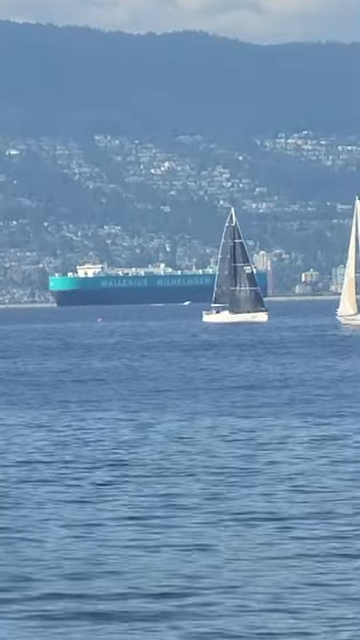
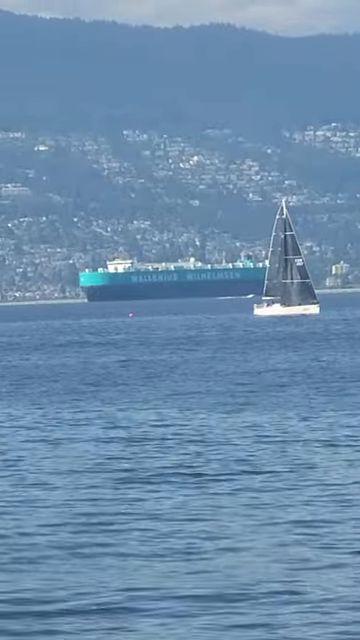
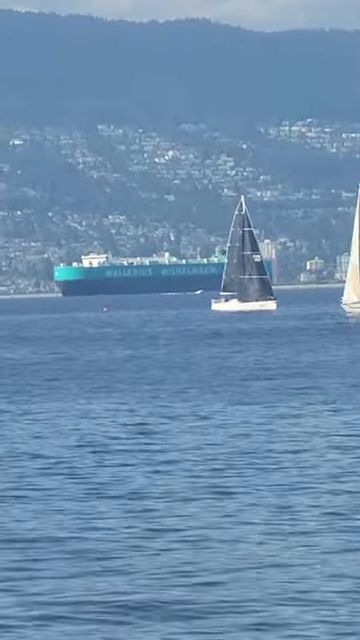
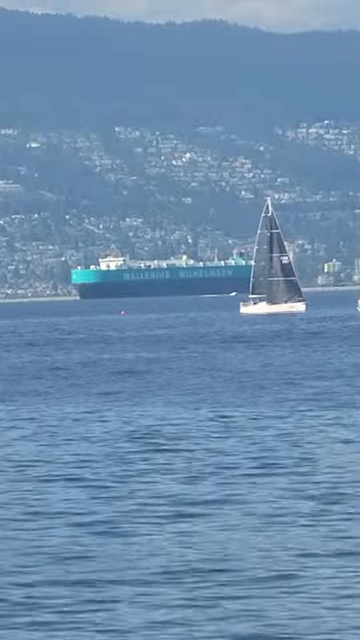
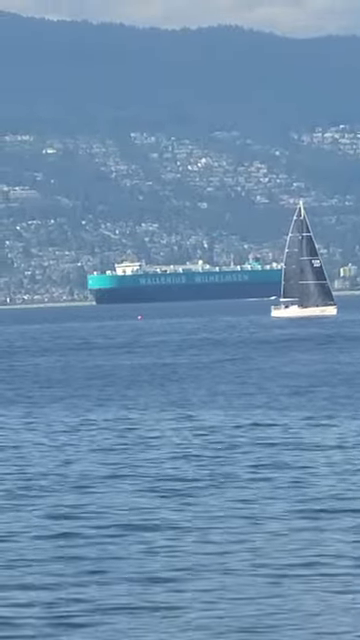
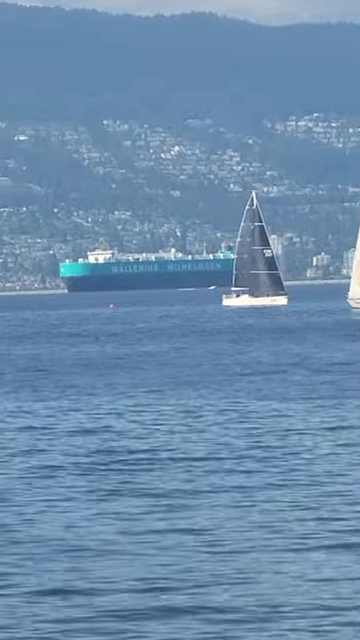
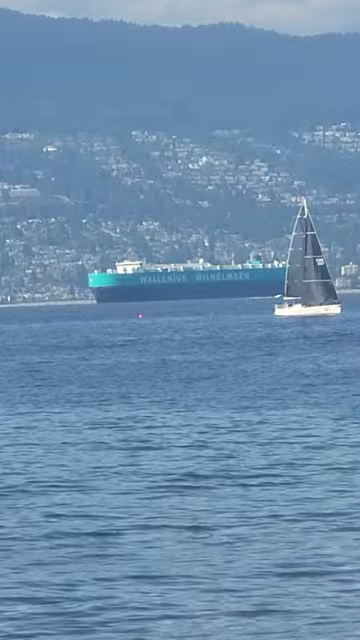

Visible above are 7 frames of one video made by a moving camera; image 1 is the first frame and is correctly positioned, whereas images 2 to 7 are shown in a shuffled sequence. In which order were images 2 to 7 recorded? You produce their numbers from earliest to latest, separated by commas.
3, 6, 4, 2, 5, 7
